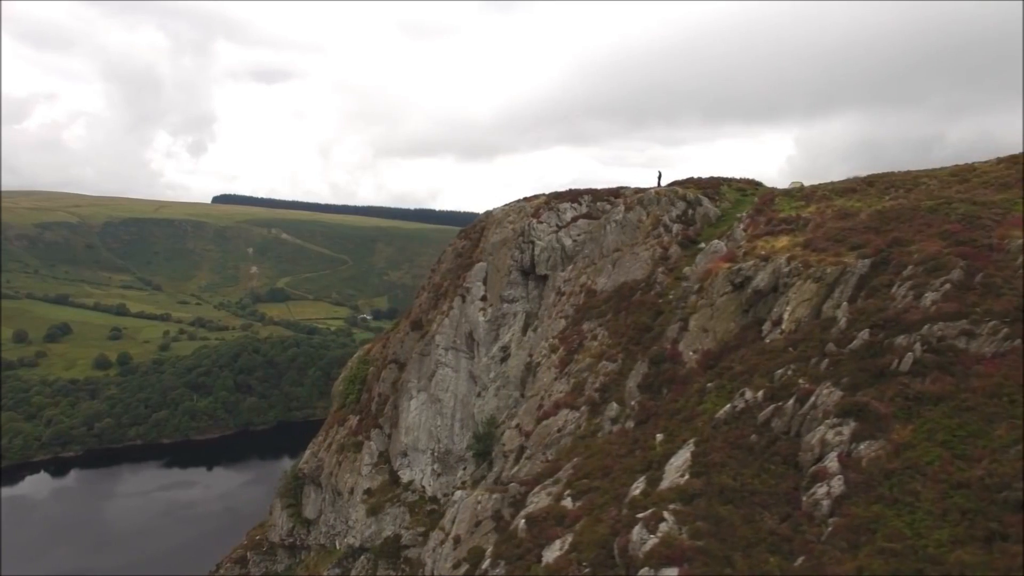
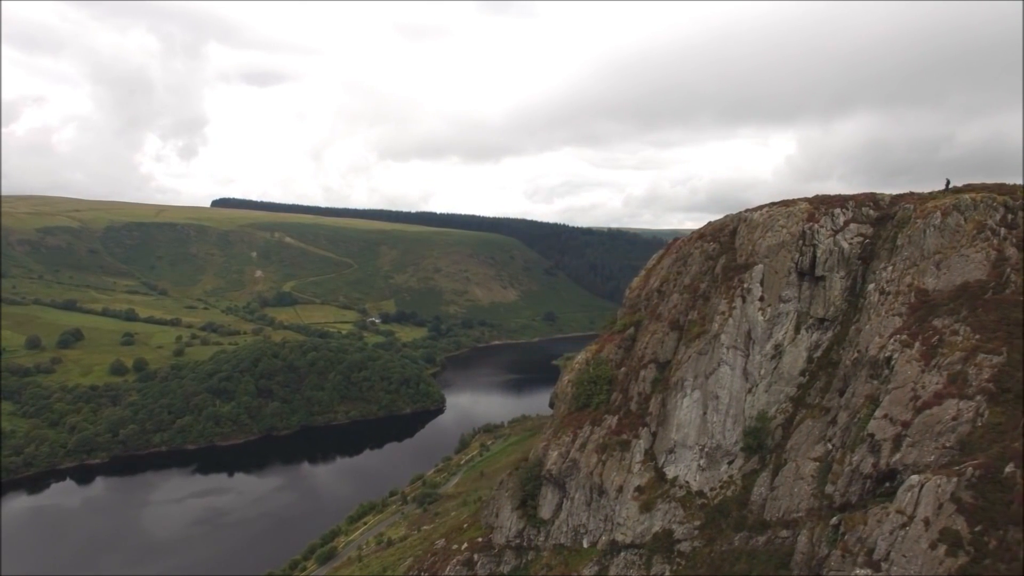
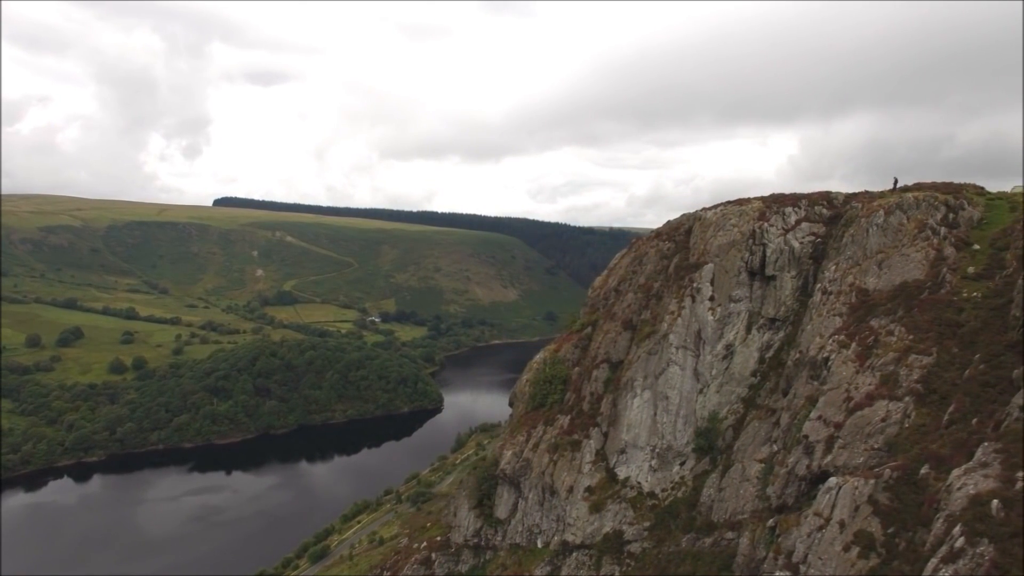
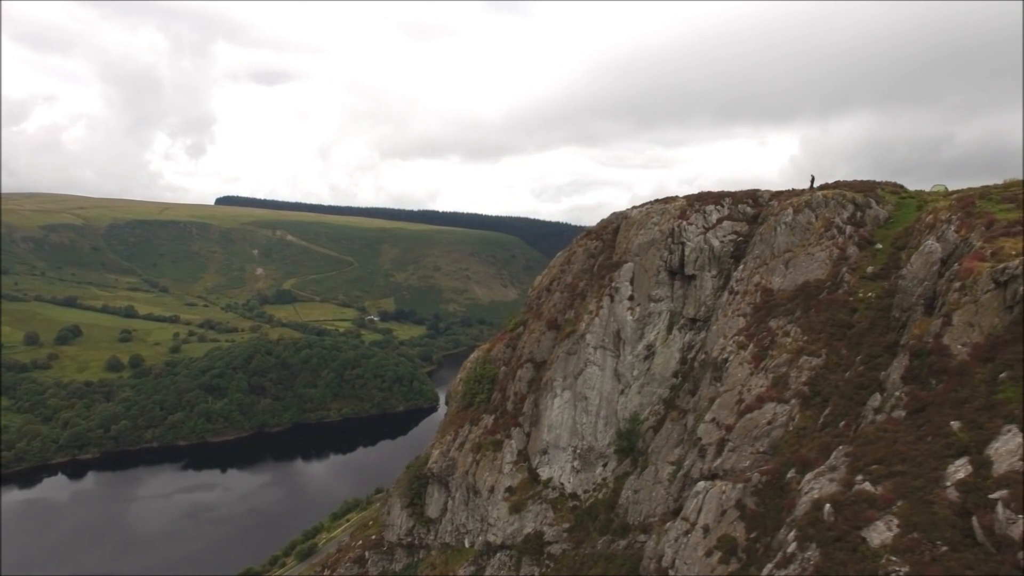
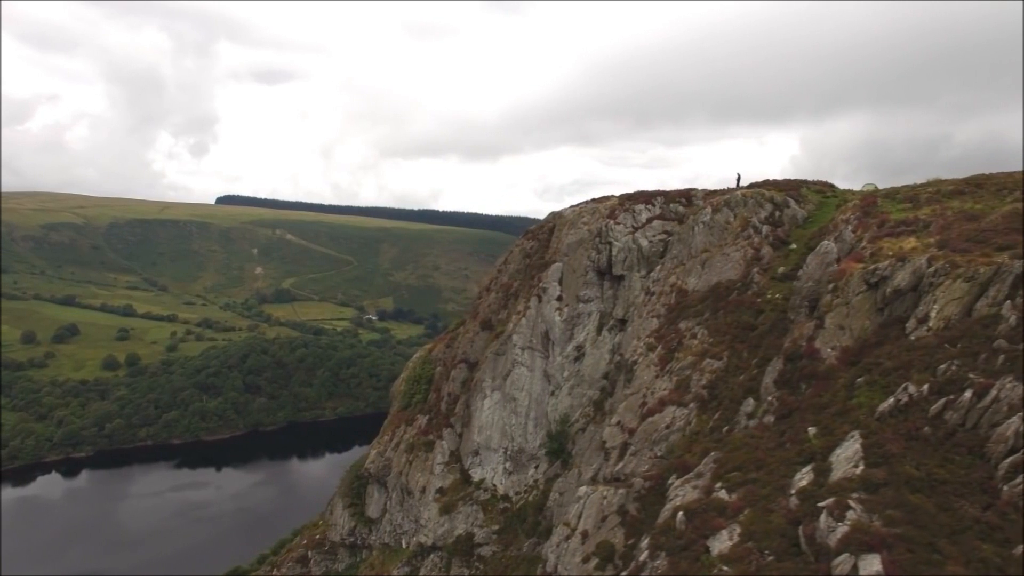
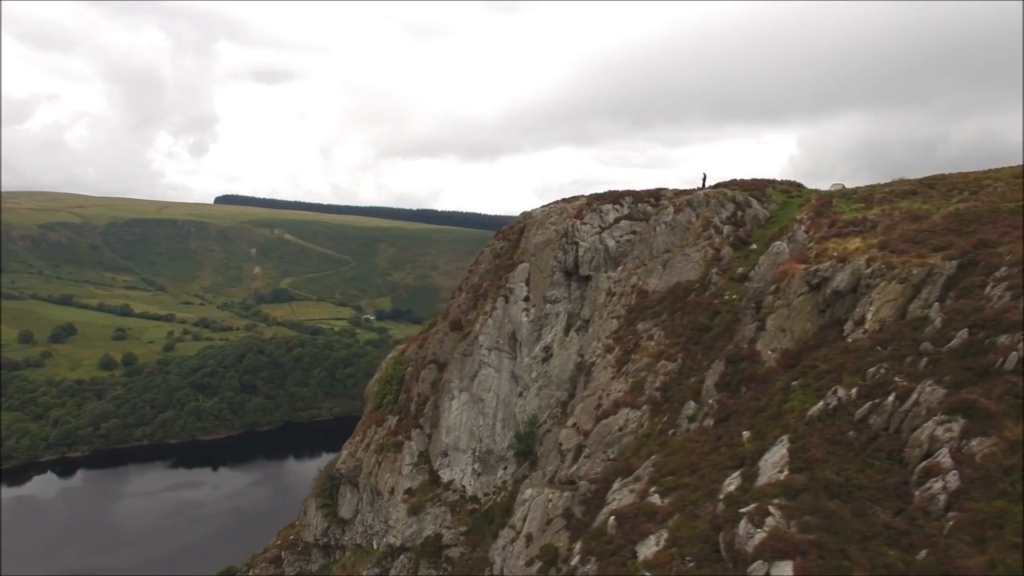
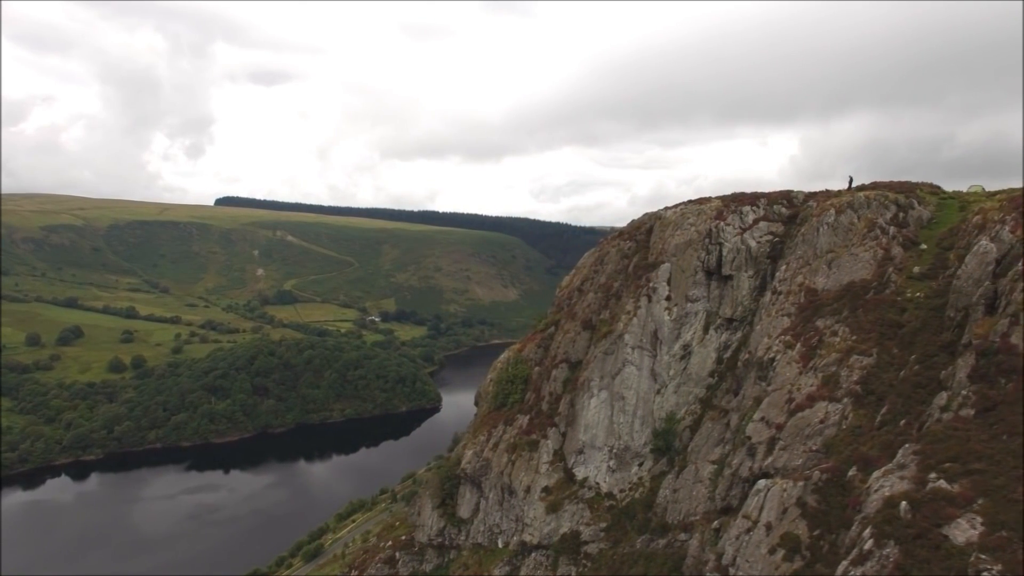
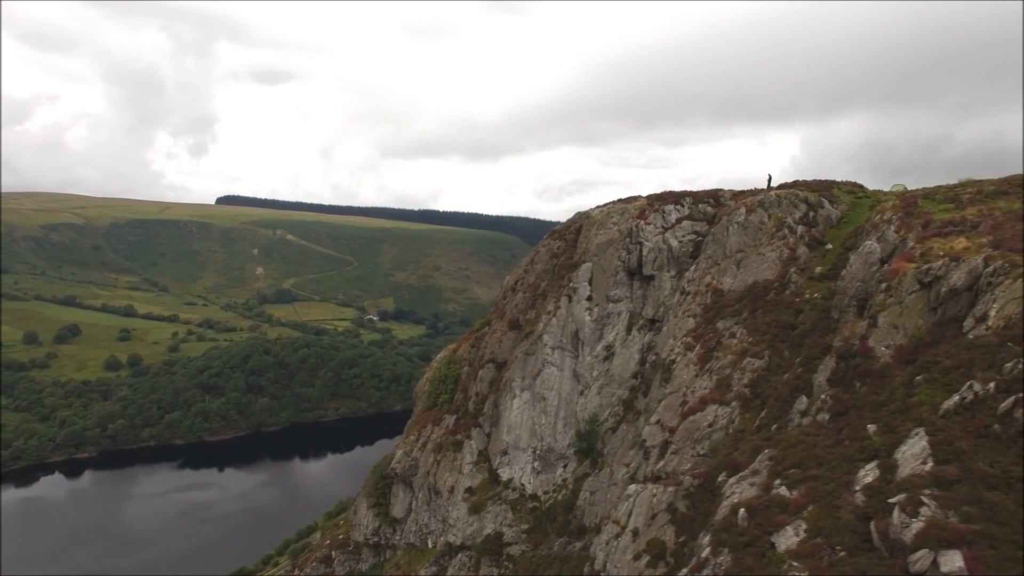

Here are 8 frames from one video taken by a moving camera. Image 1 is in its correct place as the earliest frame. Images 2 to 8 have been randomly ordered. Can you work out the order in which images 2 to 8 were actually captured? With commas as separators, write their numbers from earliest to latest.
6, 5, 8, 4, 7, 3, 2
